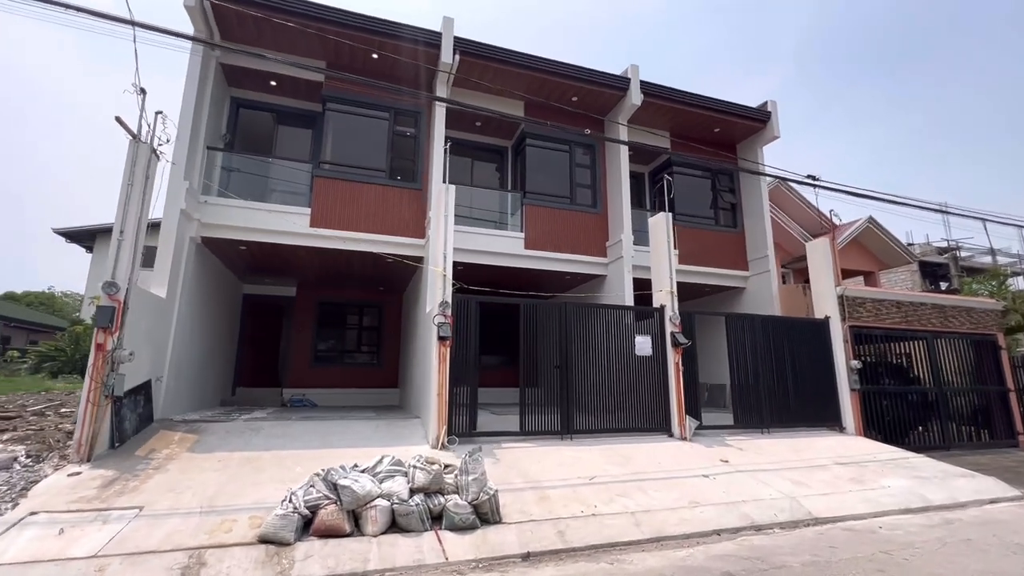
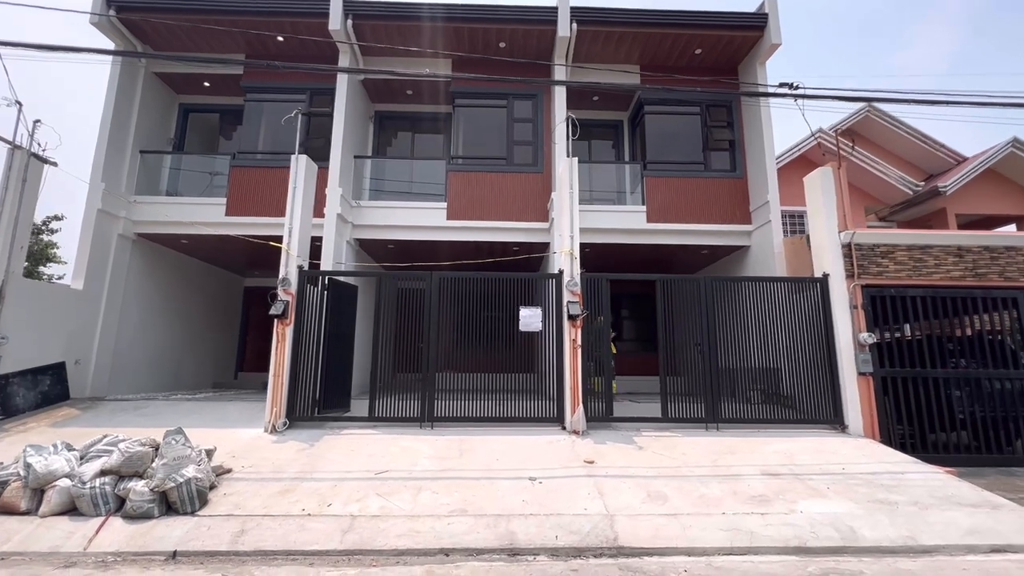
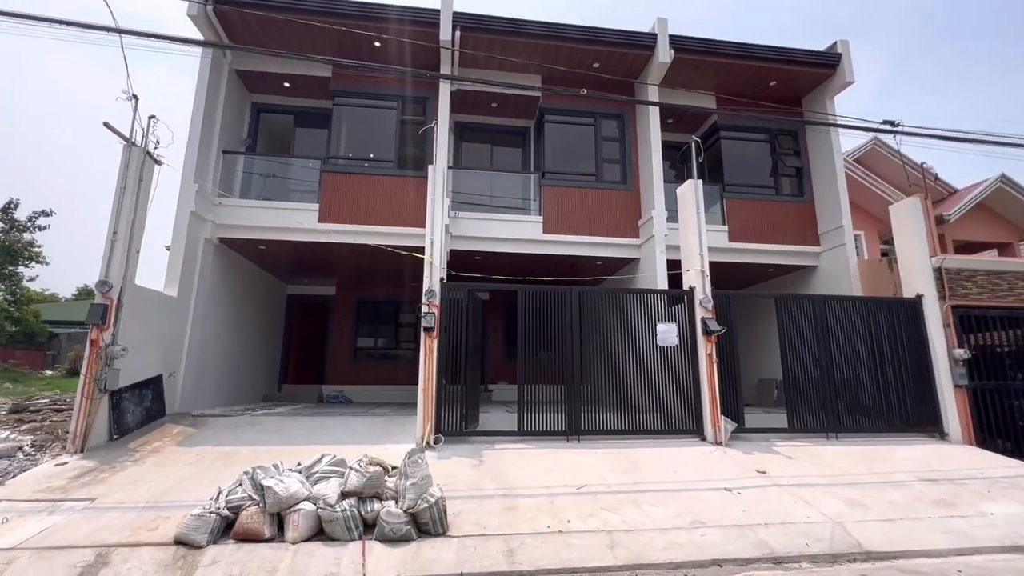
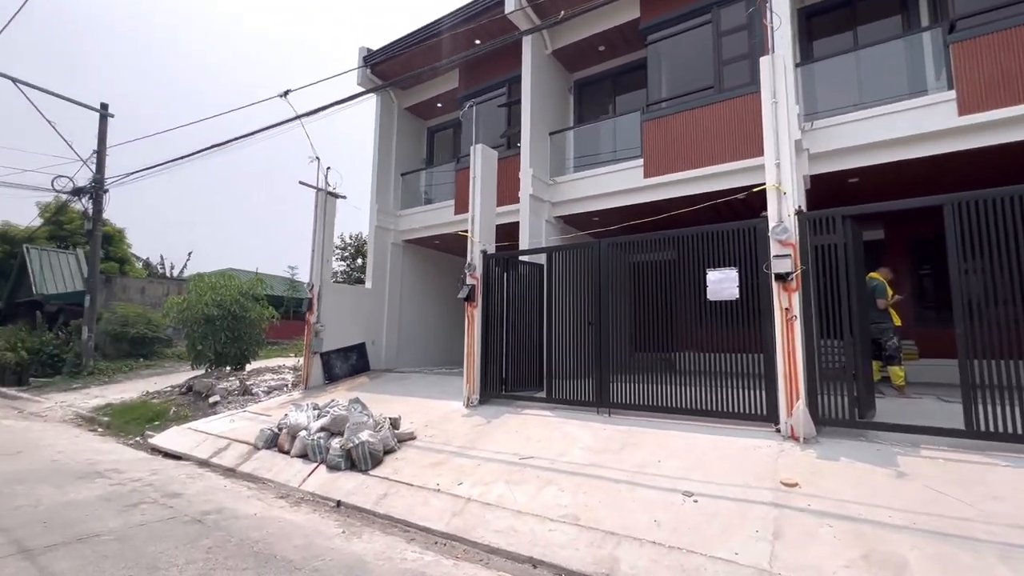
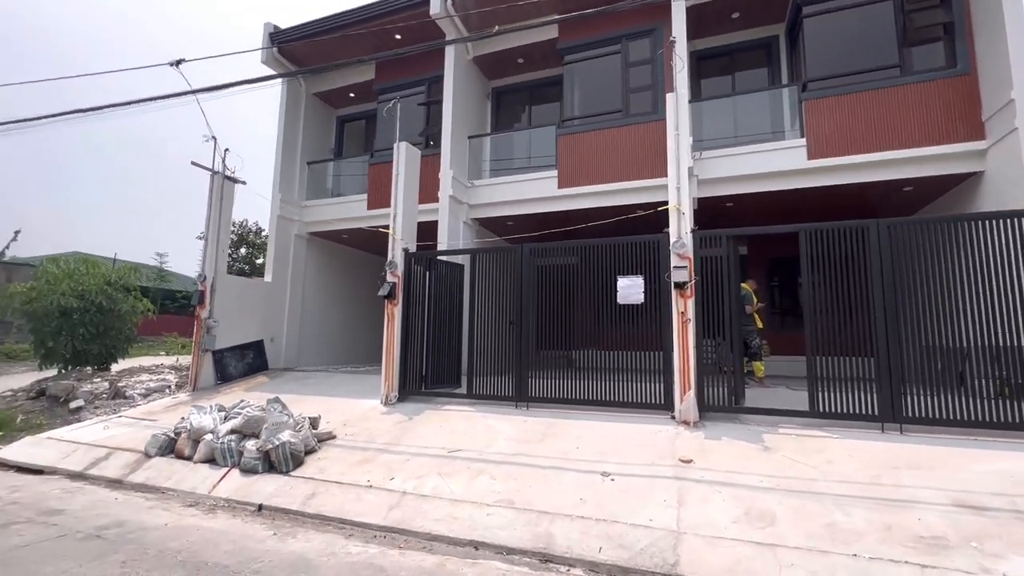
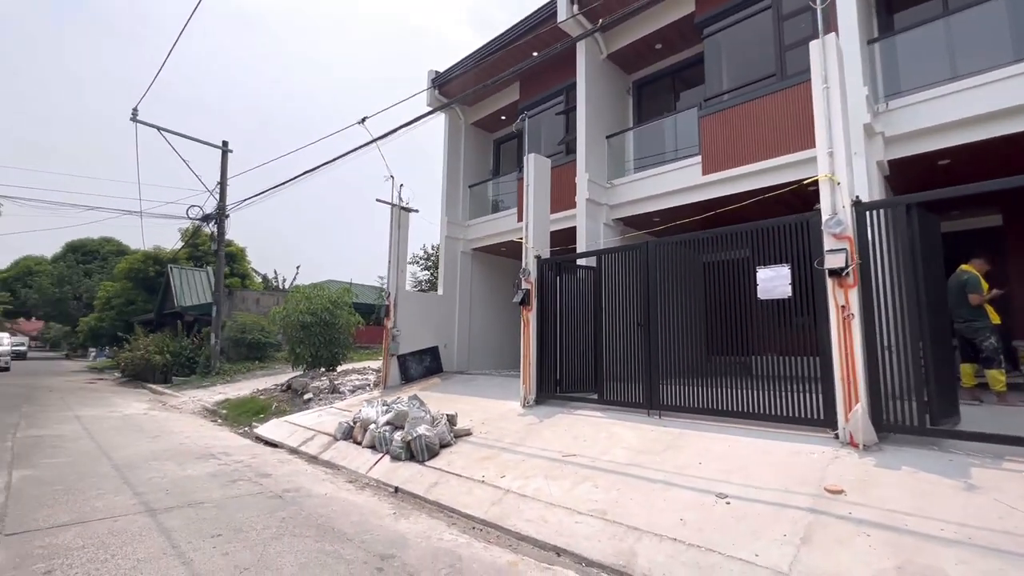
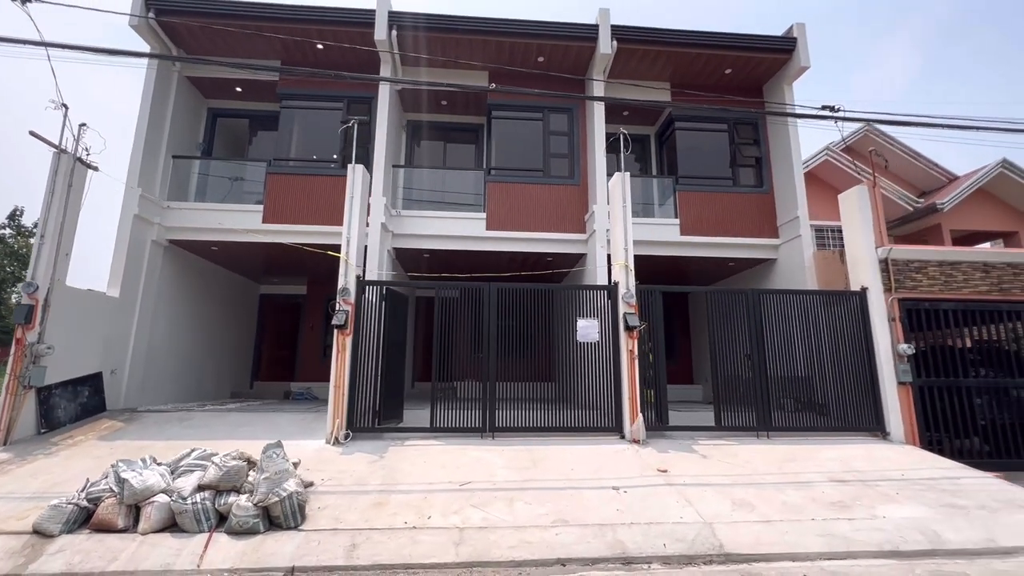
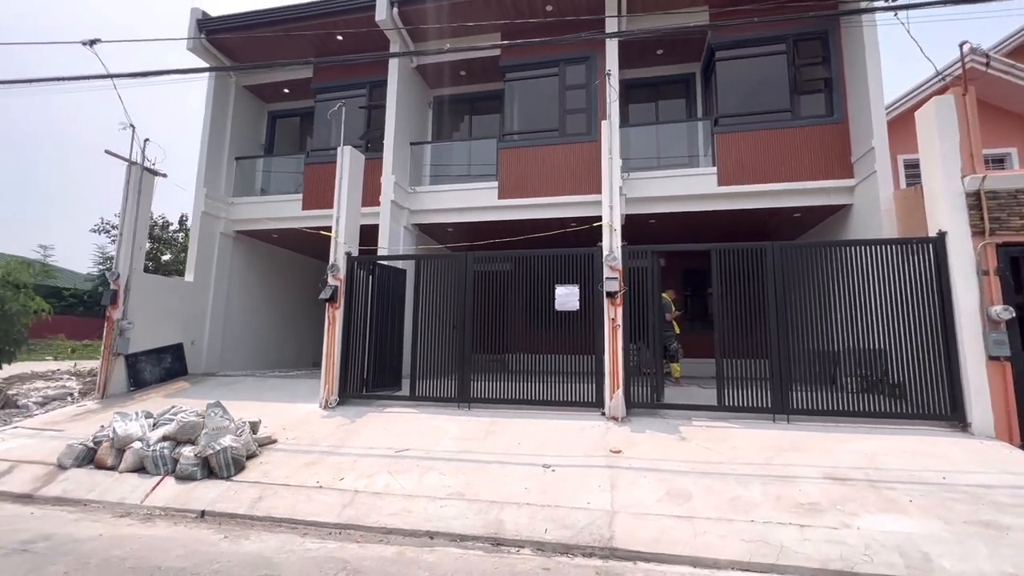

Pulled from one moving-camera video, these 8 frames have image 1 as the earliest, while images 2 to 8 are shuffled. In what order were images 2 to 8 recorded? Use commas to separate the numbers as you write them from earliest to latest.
3, 7, 2, 8, 5, 4, 6
